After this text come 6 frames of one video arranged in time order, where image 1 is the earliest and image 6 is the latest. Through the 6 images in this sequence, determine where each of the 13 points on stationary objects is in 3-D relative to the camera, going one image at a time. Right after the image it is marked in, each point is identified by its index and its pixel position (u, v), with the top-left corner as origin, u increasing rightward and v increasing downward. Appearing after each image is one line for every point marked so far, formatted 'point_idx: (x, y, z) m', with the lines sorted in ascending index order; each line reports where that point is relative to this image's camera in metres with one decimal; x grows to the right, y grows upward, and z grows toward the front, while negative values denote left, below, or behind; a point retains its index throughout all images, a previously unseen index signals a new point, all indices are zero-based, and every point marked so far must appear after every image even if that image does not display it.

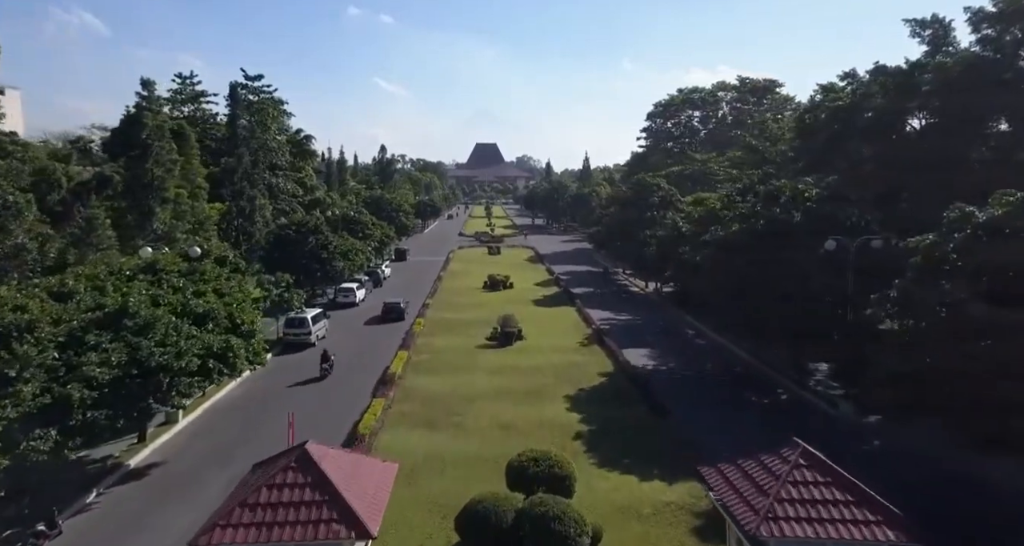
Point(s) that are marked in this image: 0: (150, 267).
0: (-7.8, +0.1, +14.4) m
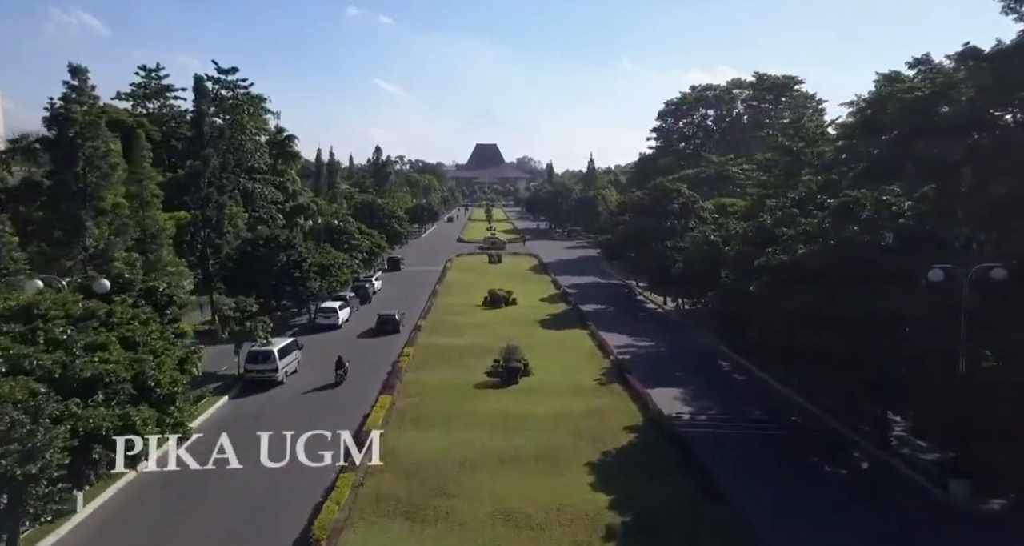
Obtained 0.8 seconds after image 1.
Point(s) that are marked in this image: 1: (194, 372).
0: (-7.6, -0.6, +10.5) m
1: (-6.6, -2.1, +13.9) m
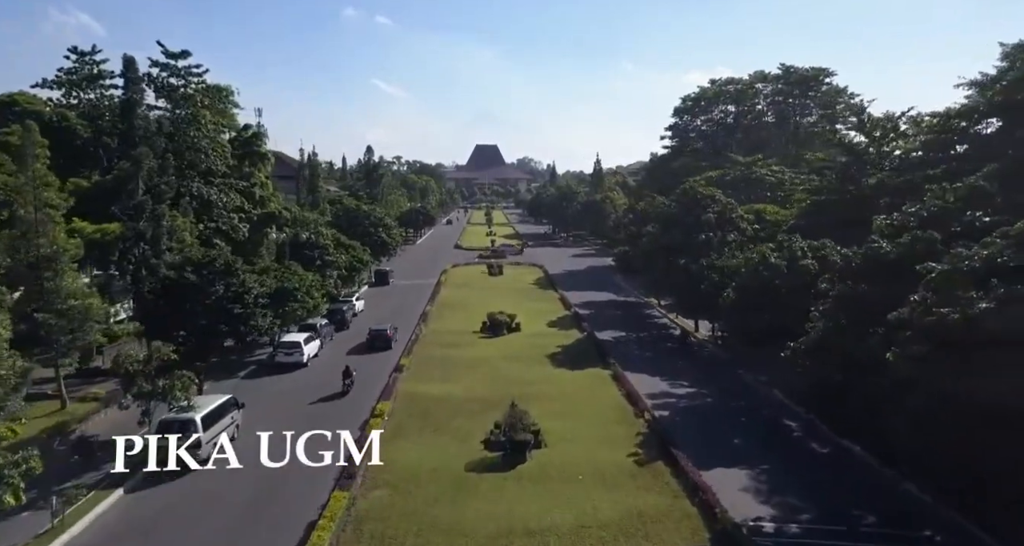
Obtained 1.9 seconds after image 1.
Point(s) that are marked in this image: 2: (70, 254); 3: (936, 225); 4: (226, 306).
0: (-7.5, -1.5, +5.1) m
1: (-6.5, -3.0, +8.5) m
2: (-12.0, +0.5, +18.1) m
3: (+7.9, +0.9, +12.5) m
4: (-7.7, -0.9, +18.1) m
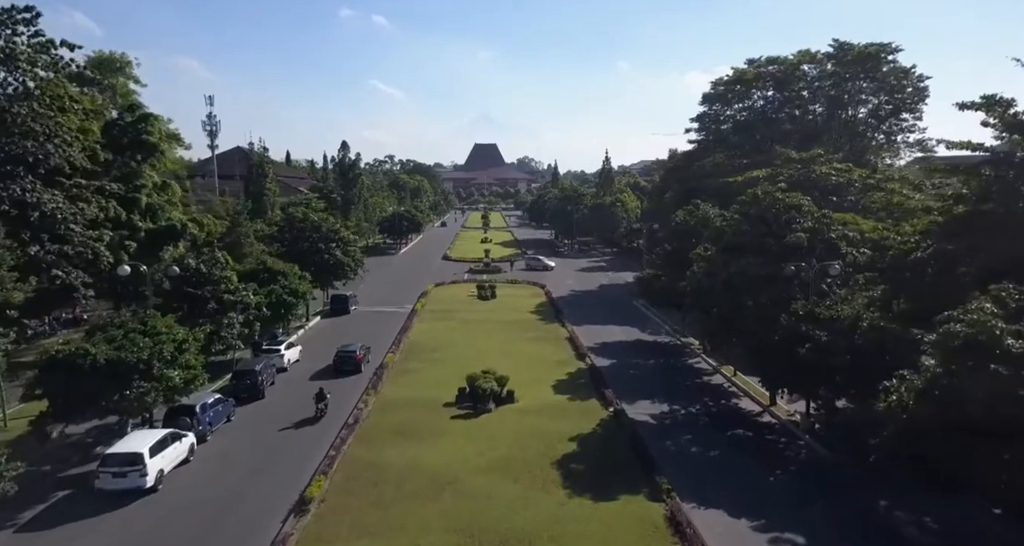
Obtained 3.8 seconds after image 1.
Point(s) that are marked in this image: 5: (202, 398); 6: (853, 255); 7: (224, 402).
0: (-7.8, -2.8, -4.6) m
1: (-6.8, -4.3, -1.2) m
2: (-12.3, -0.9, +8.4) m
3: (+7.6, -0.5, +2.8) m
4: (-8.0, -2.2, +8.4) m
5: (-8.3, -3.3, +18.0) m
6: (+9.6, +0.5, +18.9) m
7: (-8.3, -3.5, +19.5) m
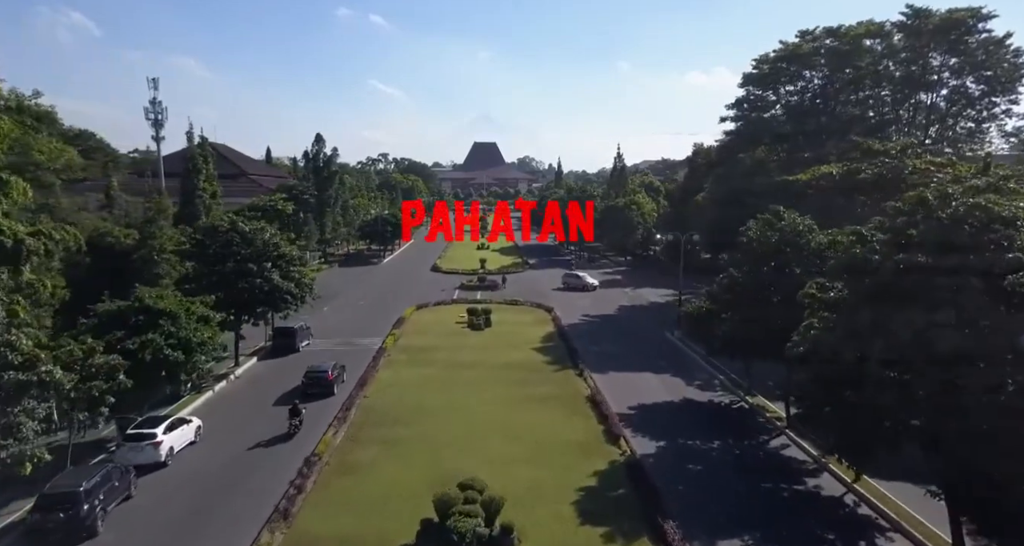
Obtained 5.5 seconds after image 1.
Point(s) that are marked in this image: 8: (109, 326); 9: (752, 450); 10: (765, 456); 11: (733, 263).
0: (-7.8, -3.9, -13.2) m
1: (-6.8, -5.4, -9.7) m
2: (-12.3, -1.9, -0.2) m
3: (+7.5, -1.5, -5.8) m
4: (-8.0, -3.3, -0.2) m
5: (-8.3, -4.4, +9.4) m
6: (+9.5, -0.6, +10.3) m
7: (-8.3, -4.6, +11.0) m
8: (-10.4, -1.3, +17.4) m
9: (+6.3, -4.4, +17.6) m
10: (+6.5, -4.5, +17.2) m
11: (+6.6, +0.4, +19.9) m
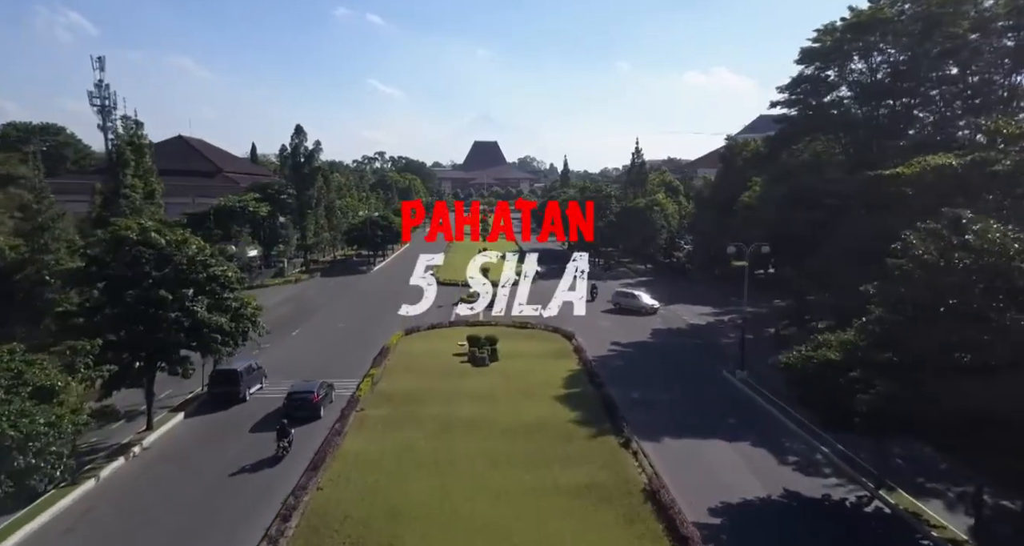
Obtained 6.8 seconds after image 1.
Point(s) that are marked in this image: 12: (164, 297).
0: (-7.3, -4.7, -20.2) m
1: (-6.4, -6.2, -16.8) m
2: (-11.8, -2.7, -7.2) m
3: (+8.0, -2.3, -12.8) m
4: (-7.6, -4.0, -7.2) m
5: (-7.8, -5.1, +2.4) m
6: (+10.0, -1.3, +3.3) m
7: (-7.8, -5.3, +3.9) m
8: (-9.9, -2.1, +10.4) m
9: (+6.8, -5.2, +10.6) m
10: (+7.0, -5.2, +10.1) m
11: (+7.1, -0.4, +12.8) m
12: (-9.0, -0.6, +17.6) m
